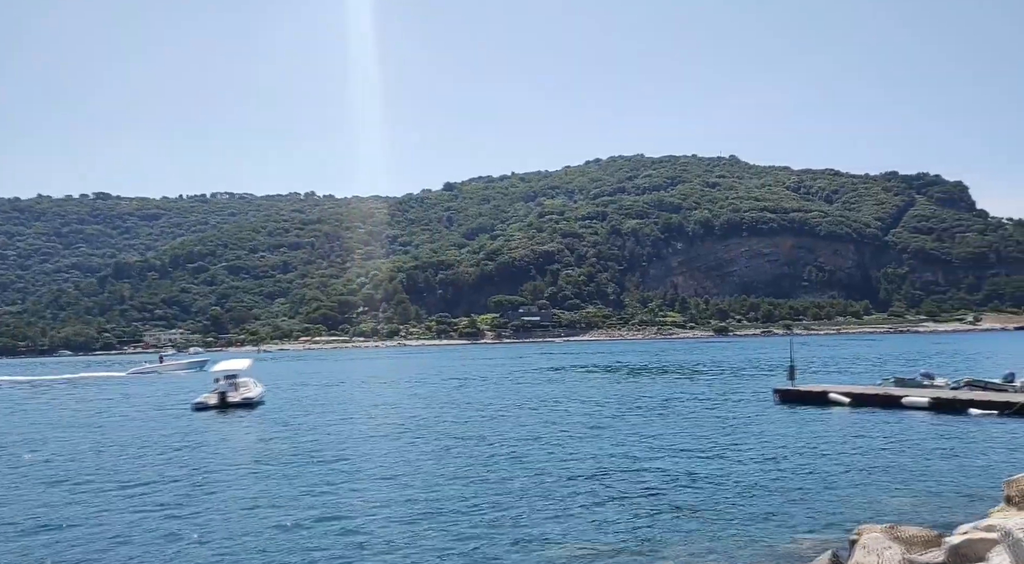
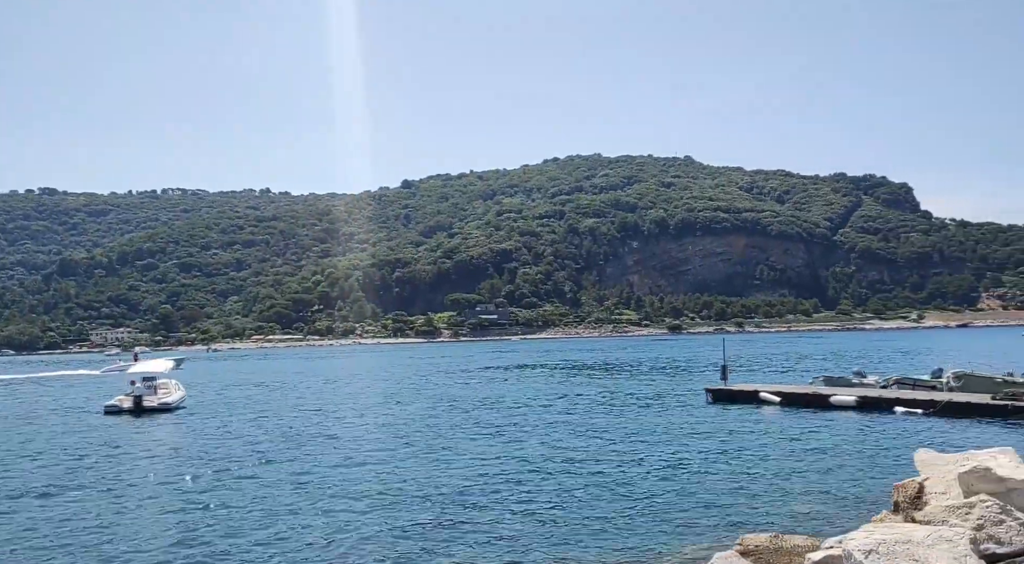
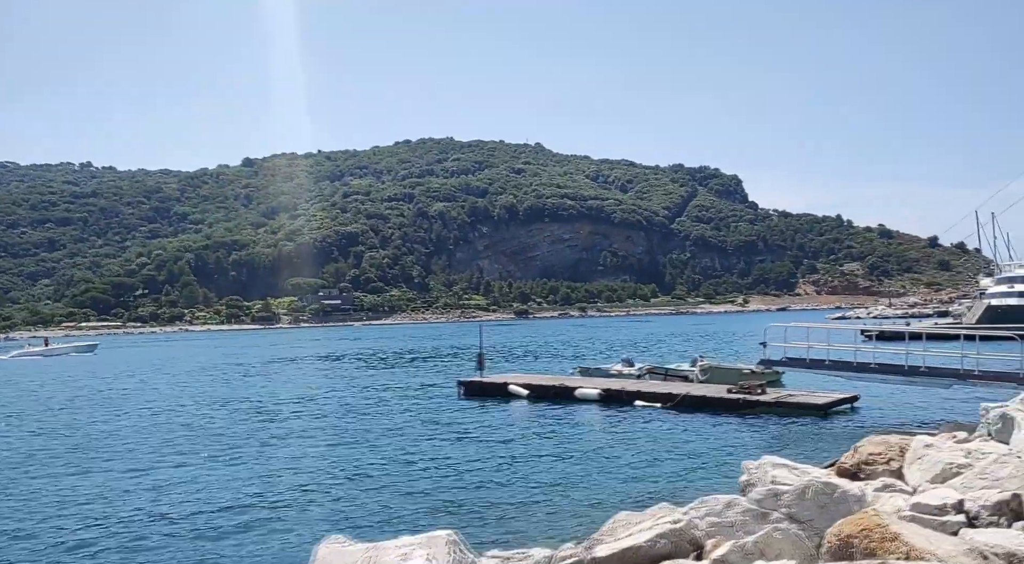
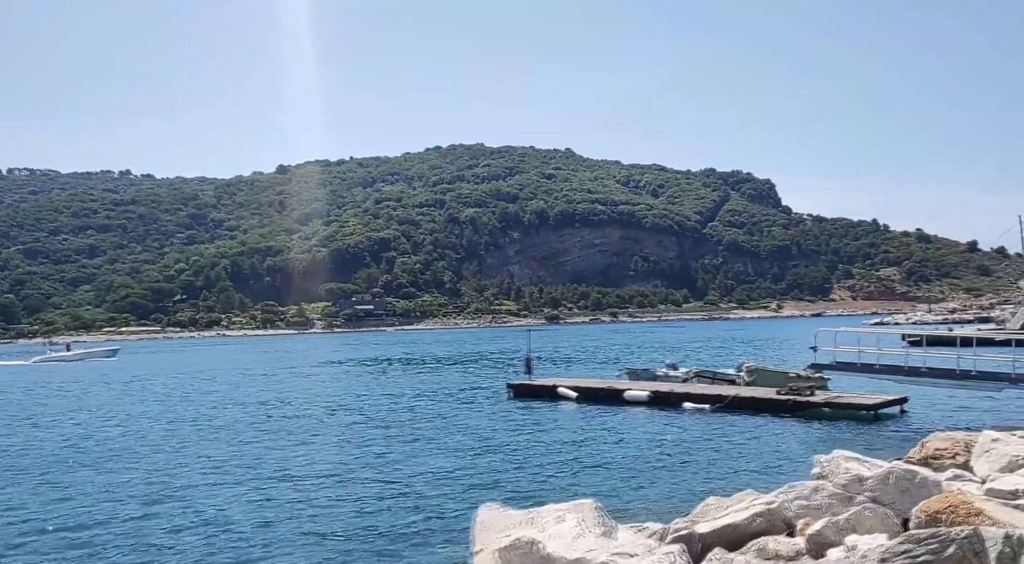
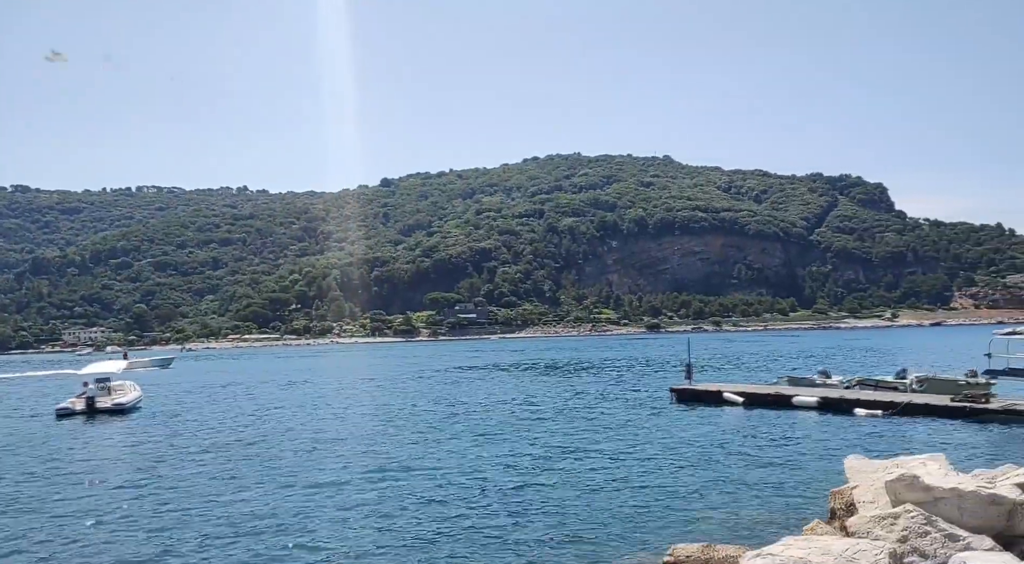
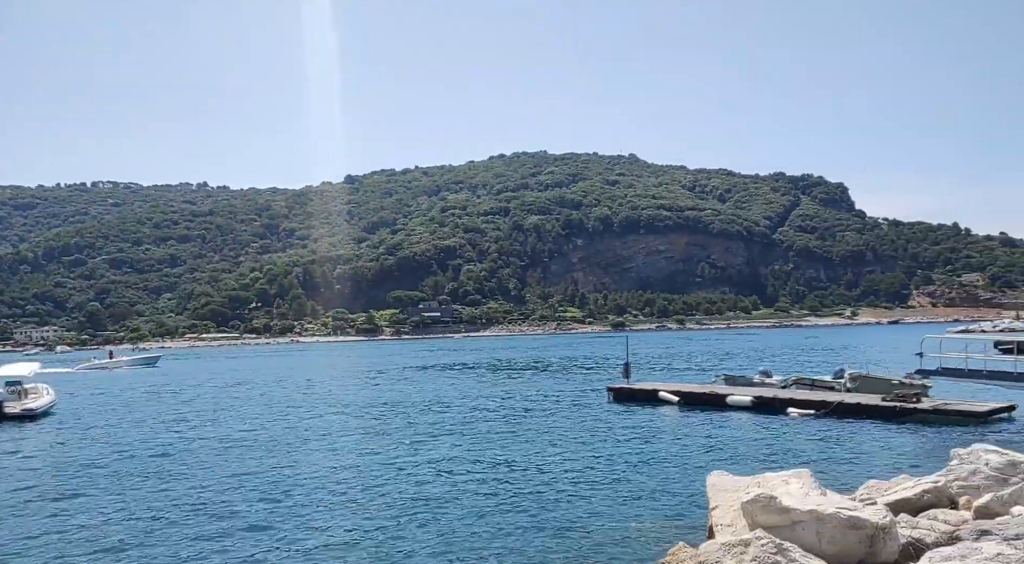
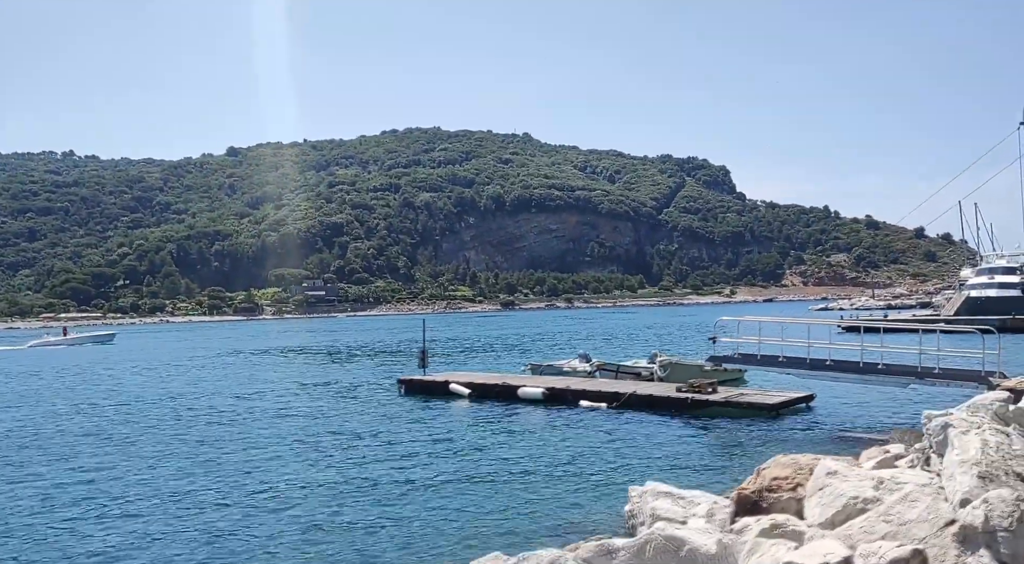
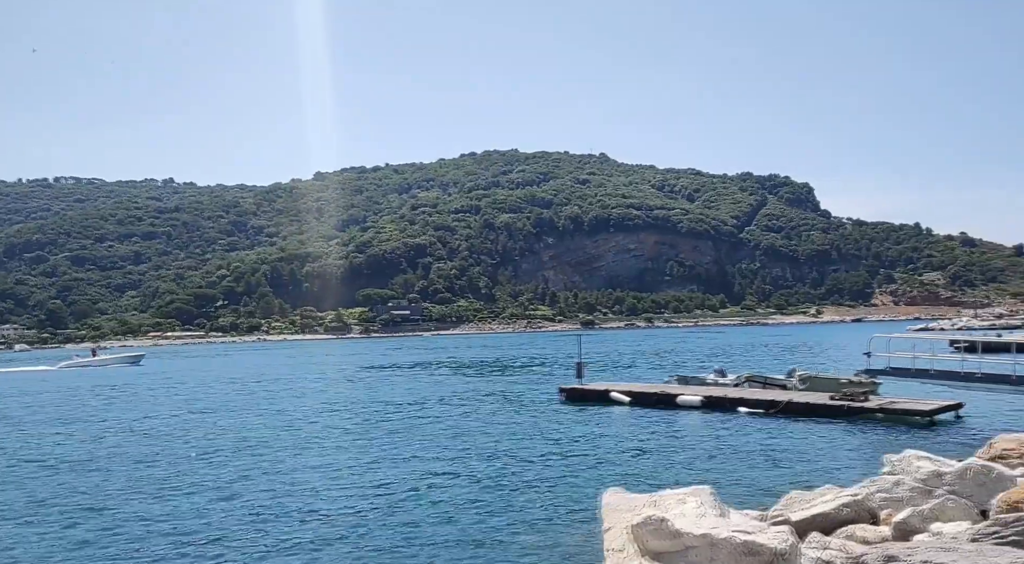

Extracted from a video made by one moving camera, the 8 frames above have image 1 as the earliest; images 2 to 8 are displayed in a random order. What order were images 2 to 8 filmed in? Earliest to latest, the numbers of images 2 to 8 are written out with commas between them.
2, 5, 6, 8, 4, 3, 7
